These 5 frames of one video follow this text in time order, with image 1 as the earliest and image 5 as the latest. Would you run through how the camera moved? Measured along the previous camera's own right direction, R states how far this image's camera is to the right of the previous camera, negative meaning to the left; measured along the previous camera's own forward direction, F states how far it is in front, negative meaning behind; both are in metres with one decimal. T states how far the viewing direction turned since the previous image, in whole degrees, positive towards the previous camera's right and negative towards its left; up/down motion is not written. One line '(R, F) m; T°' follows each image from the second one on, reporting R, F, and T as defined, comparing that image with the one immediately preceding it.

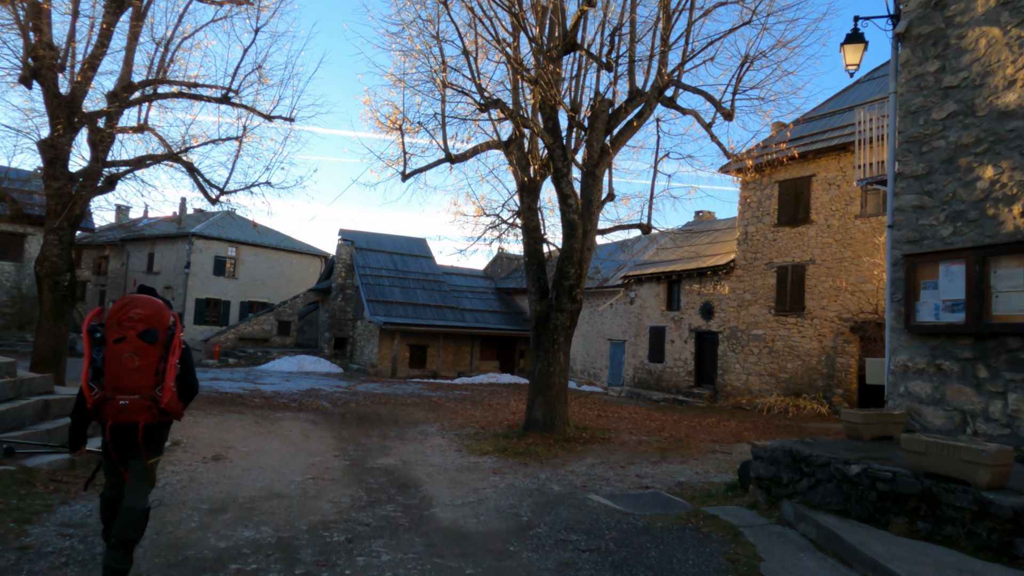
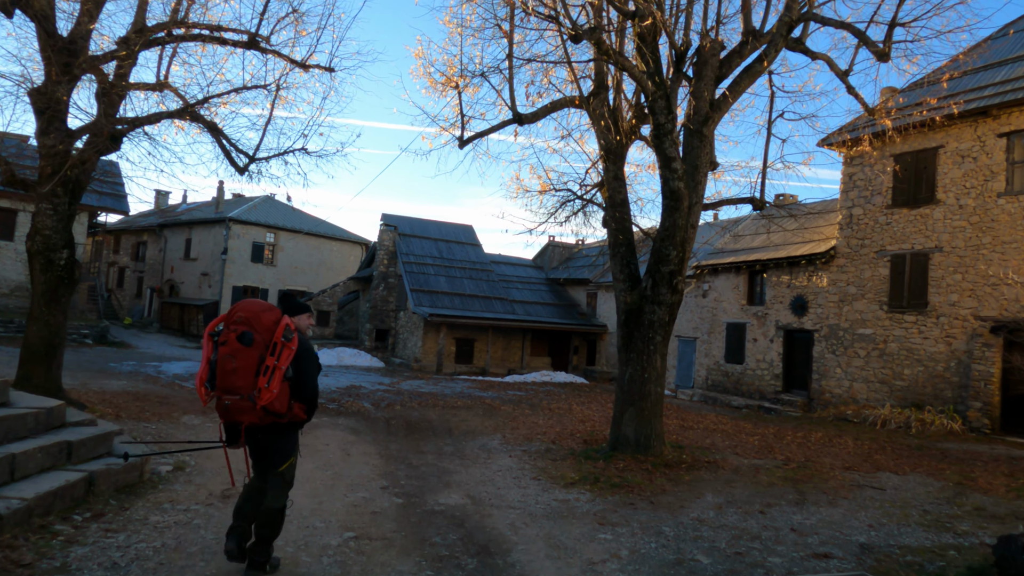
(-0.6, +1.8) m; -3°
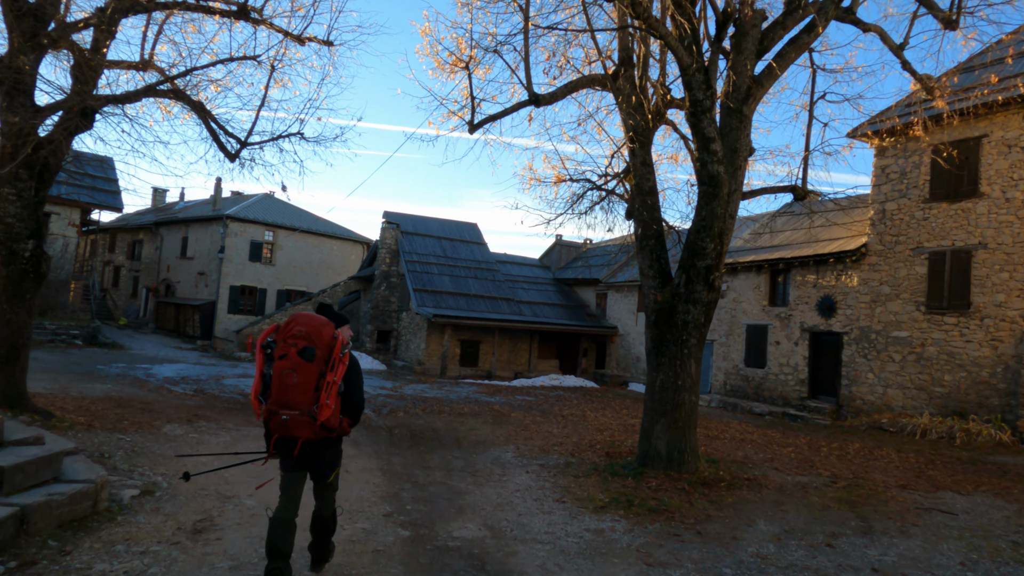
(-0.2, +0.8) m; 0°
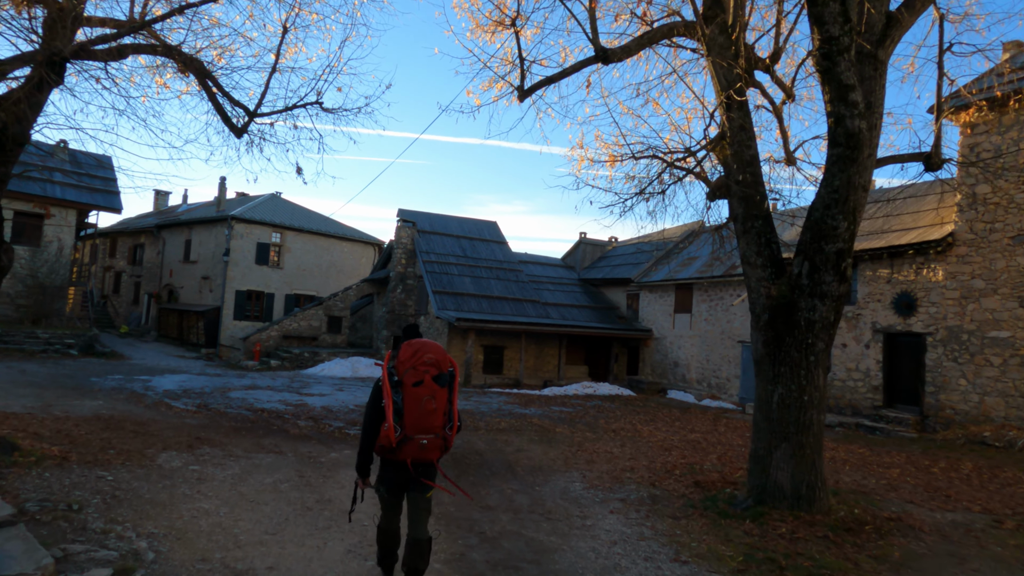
(-0.6, +1.4) m; 0°
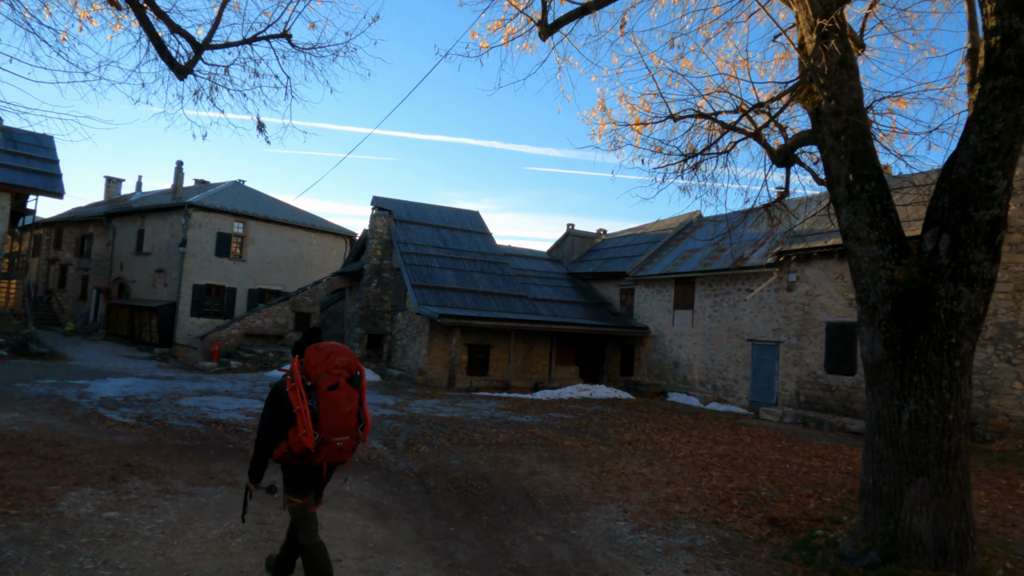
(-0.4, +1.5) m; +3°
